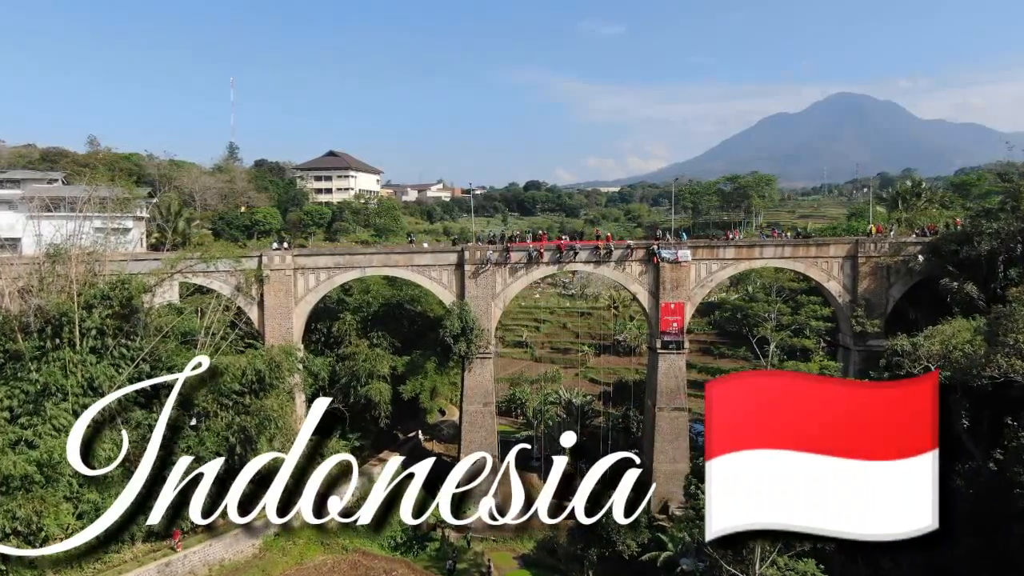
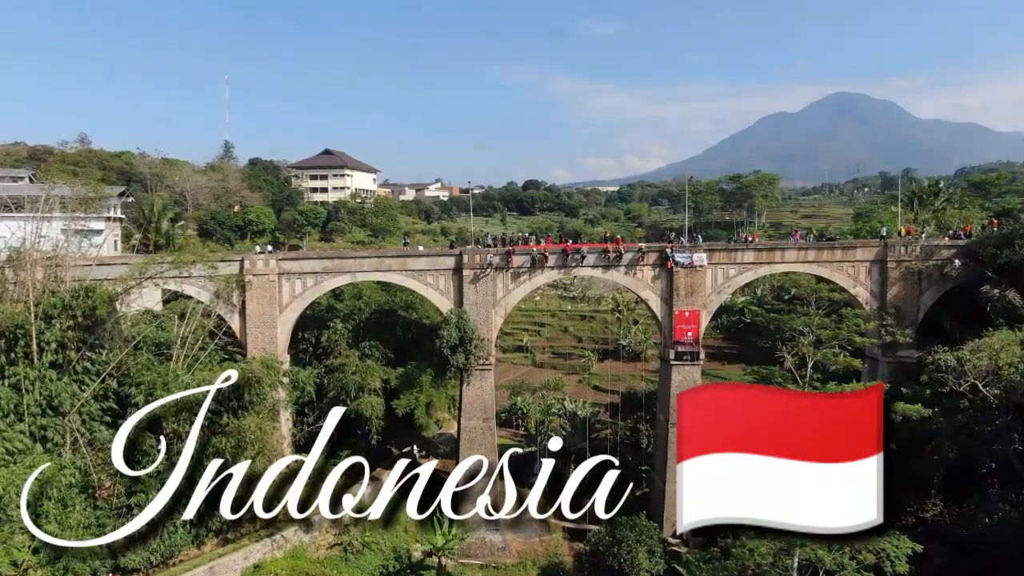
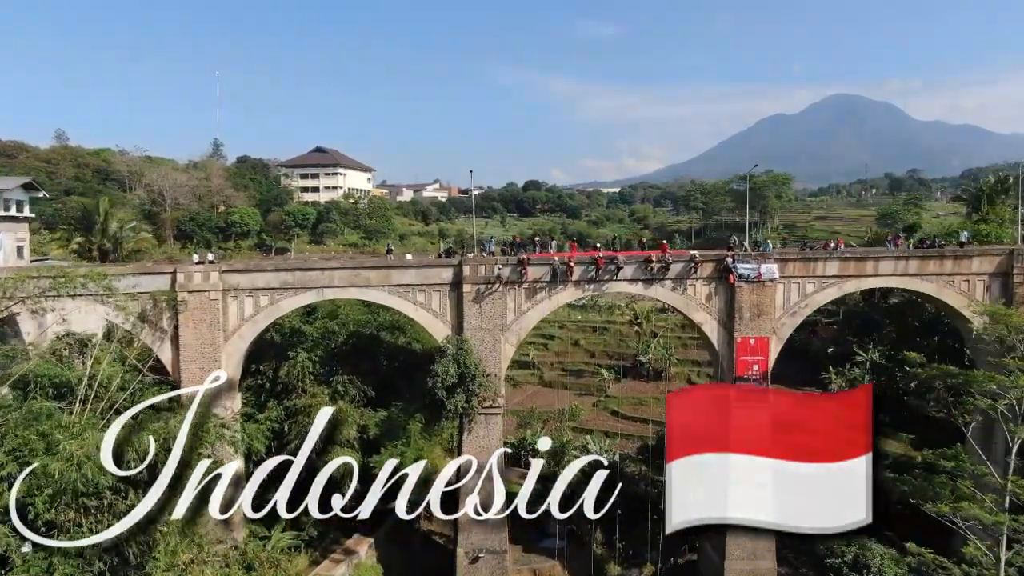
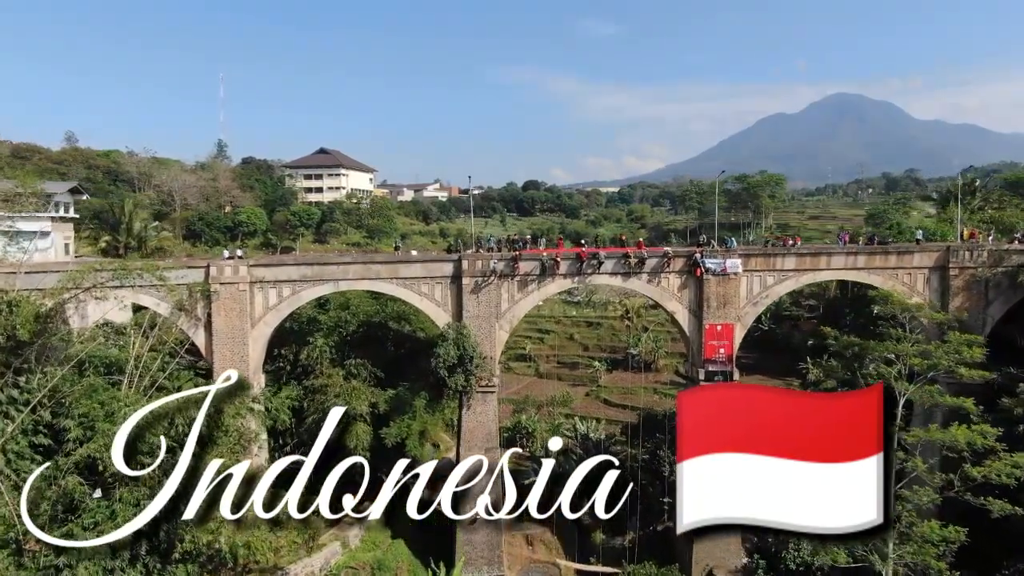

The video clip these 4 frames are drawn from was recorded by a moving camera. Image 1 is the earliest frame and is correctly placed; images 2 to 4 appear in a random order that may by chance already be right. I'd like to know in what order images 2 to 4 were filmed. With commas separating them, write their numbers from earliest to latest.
2, 4, 3
